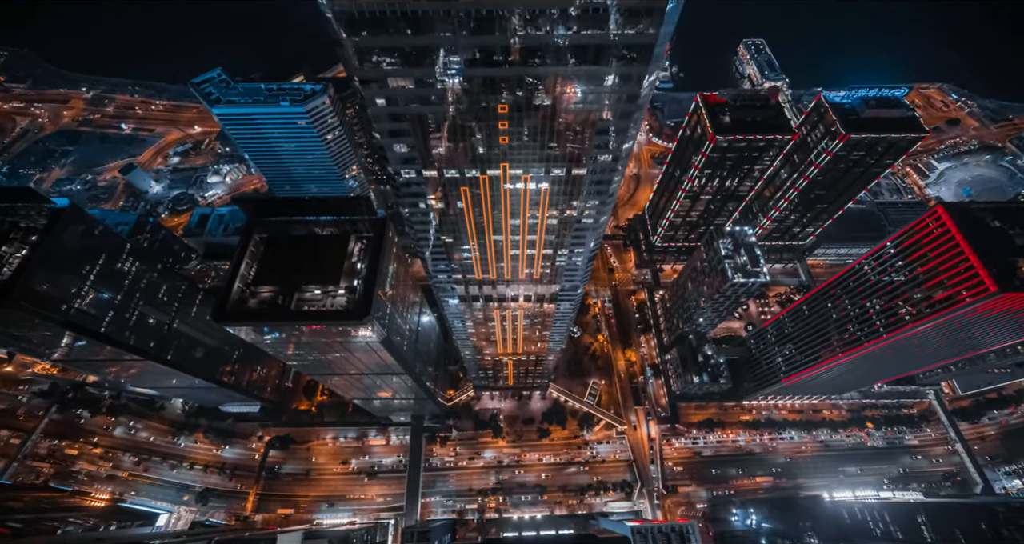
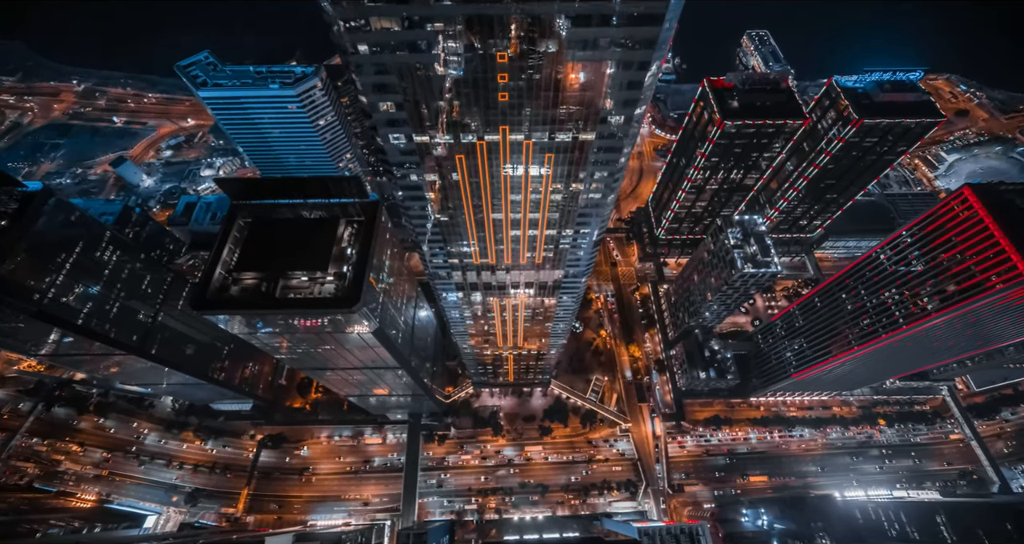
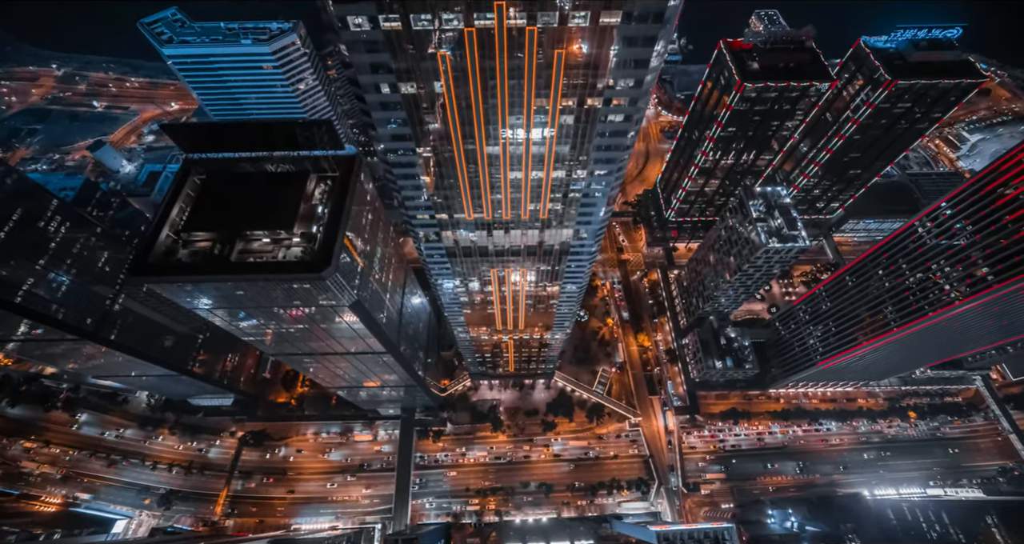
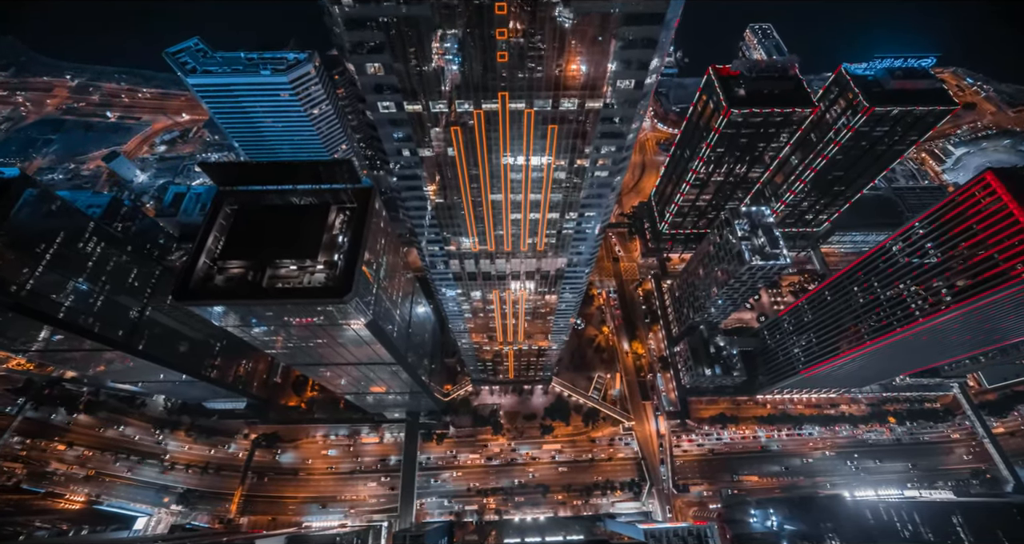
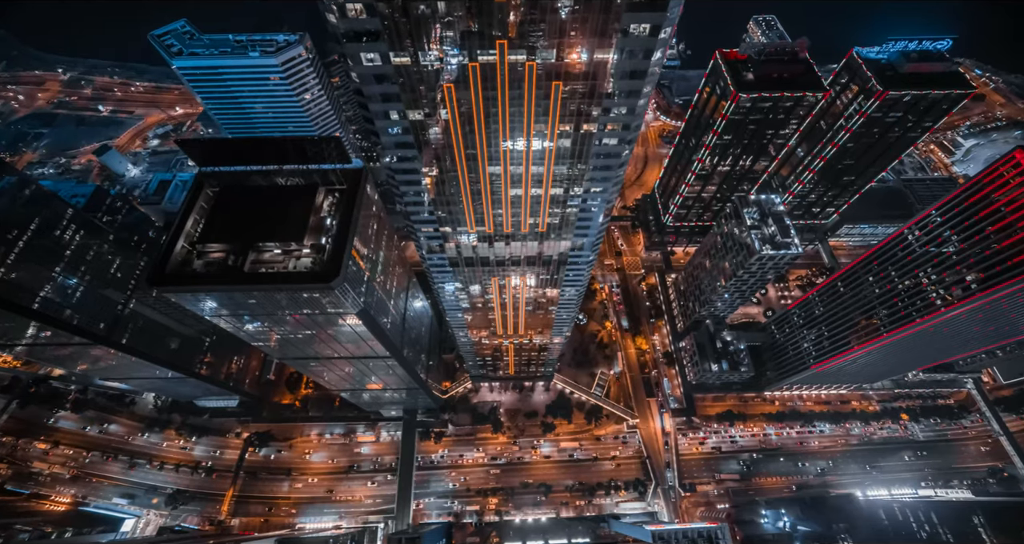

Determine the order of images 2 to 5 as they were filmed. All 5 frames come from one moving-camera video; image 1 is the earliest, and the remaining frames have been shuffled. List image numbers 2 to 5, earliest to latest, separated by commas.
2, 4, 5, 3
